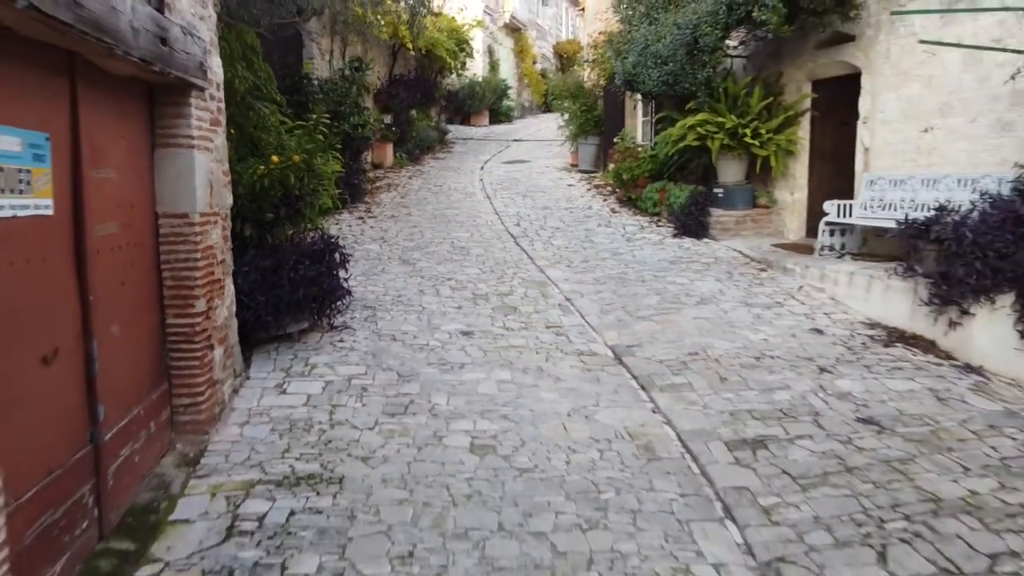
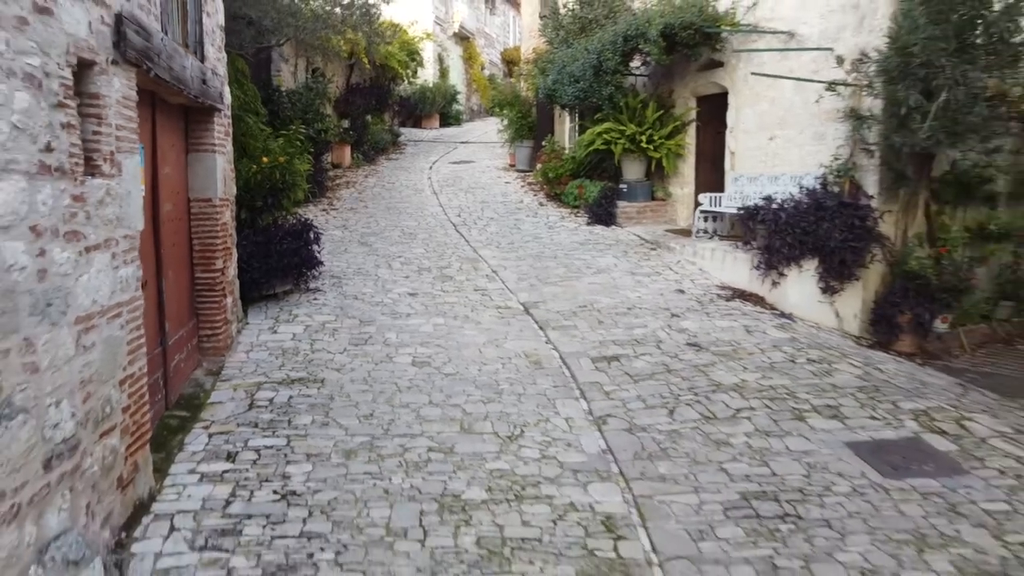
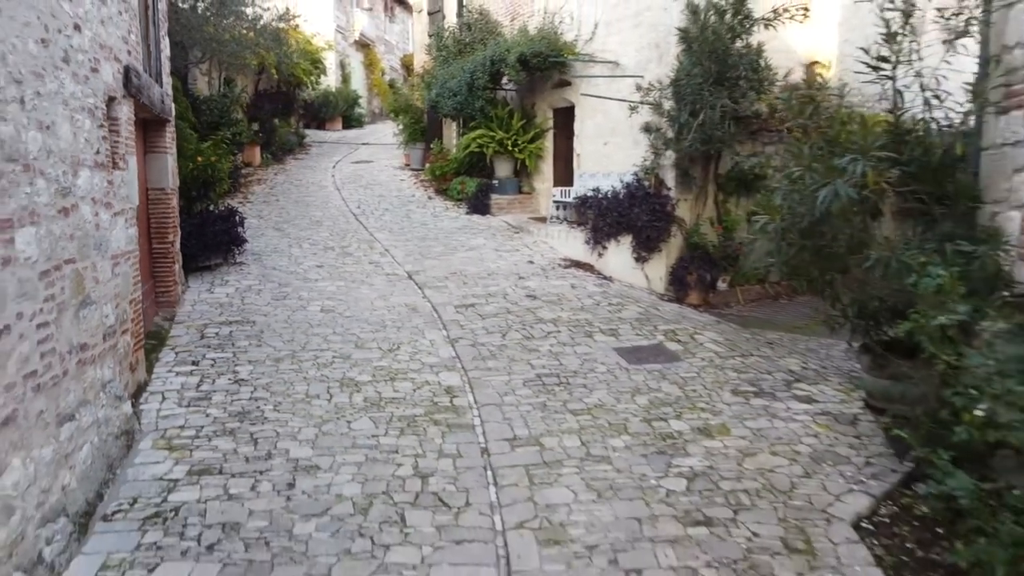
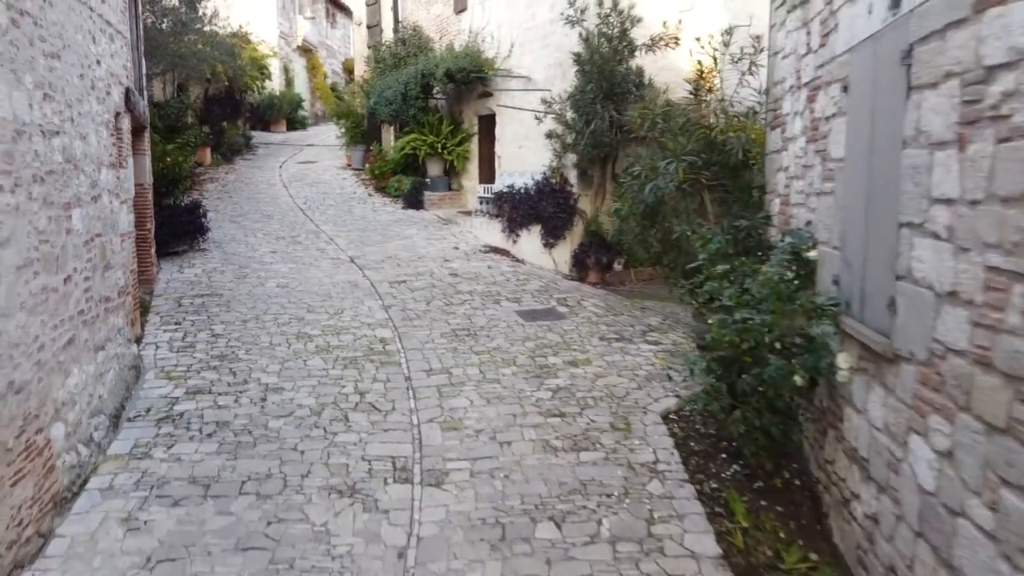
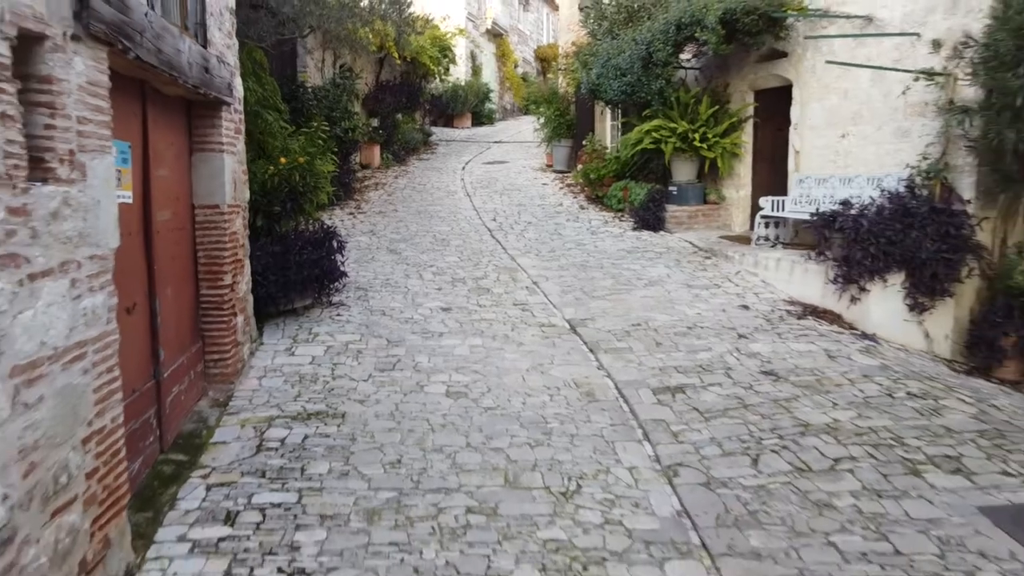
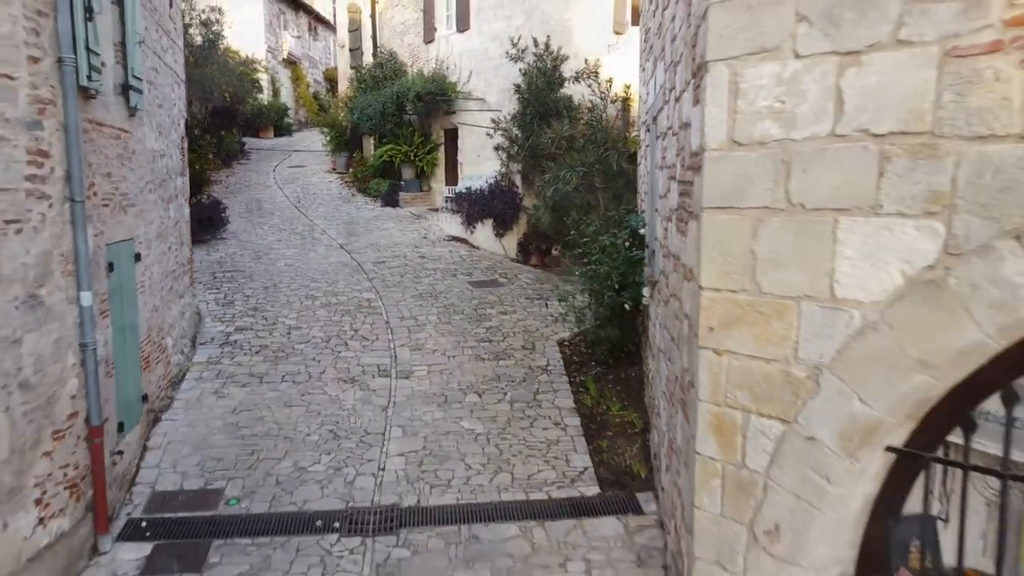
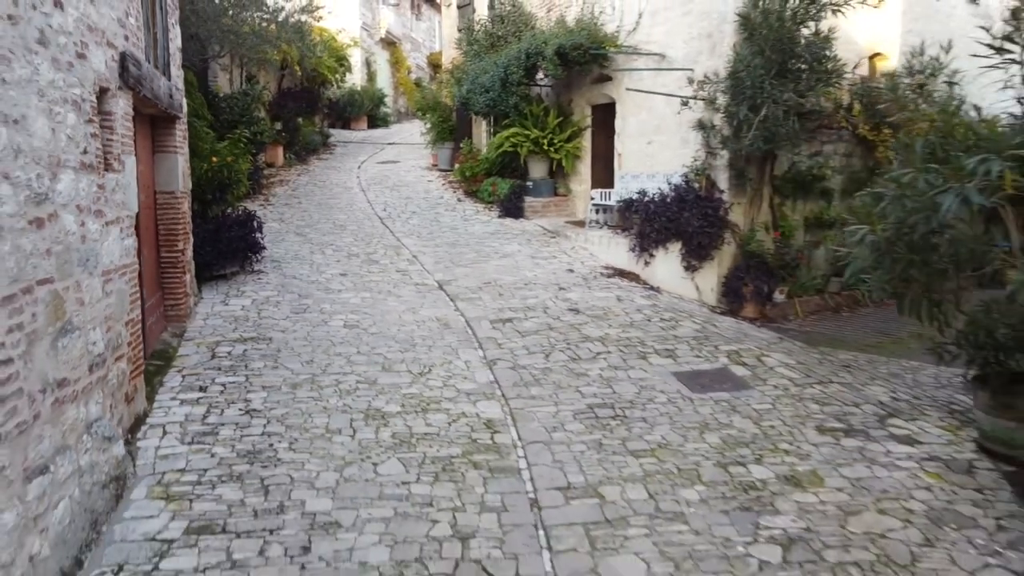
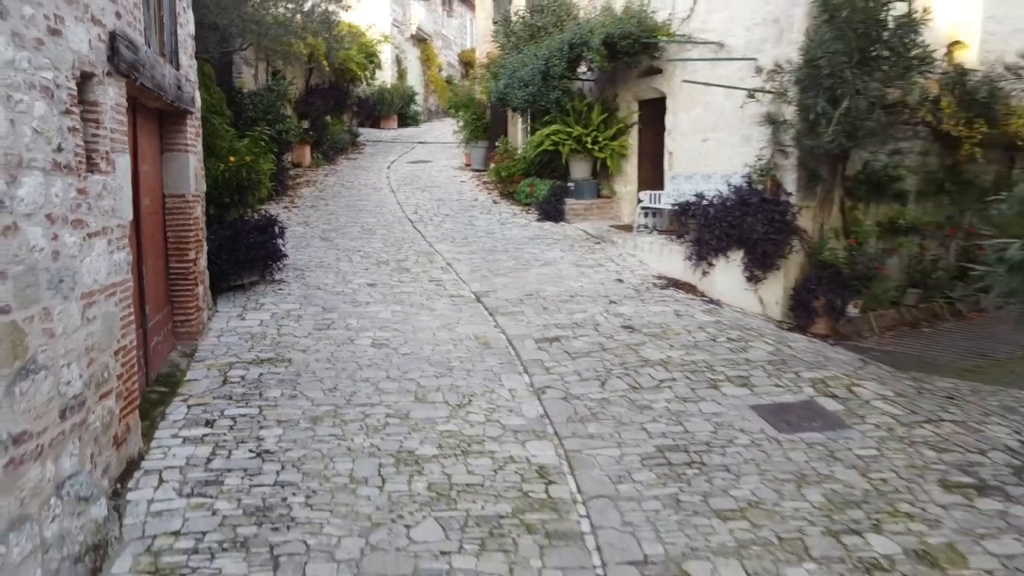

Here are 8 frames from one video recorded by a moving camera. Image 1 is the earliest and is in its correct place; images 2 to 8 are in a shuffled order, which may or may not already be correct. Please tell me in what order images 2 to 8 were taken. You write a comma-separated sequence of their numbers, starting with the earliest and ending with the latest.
5, 2, 8, 7, 3, 4, 6
